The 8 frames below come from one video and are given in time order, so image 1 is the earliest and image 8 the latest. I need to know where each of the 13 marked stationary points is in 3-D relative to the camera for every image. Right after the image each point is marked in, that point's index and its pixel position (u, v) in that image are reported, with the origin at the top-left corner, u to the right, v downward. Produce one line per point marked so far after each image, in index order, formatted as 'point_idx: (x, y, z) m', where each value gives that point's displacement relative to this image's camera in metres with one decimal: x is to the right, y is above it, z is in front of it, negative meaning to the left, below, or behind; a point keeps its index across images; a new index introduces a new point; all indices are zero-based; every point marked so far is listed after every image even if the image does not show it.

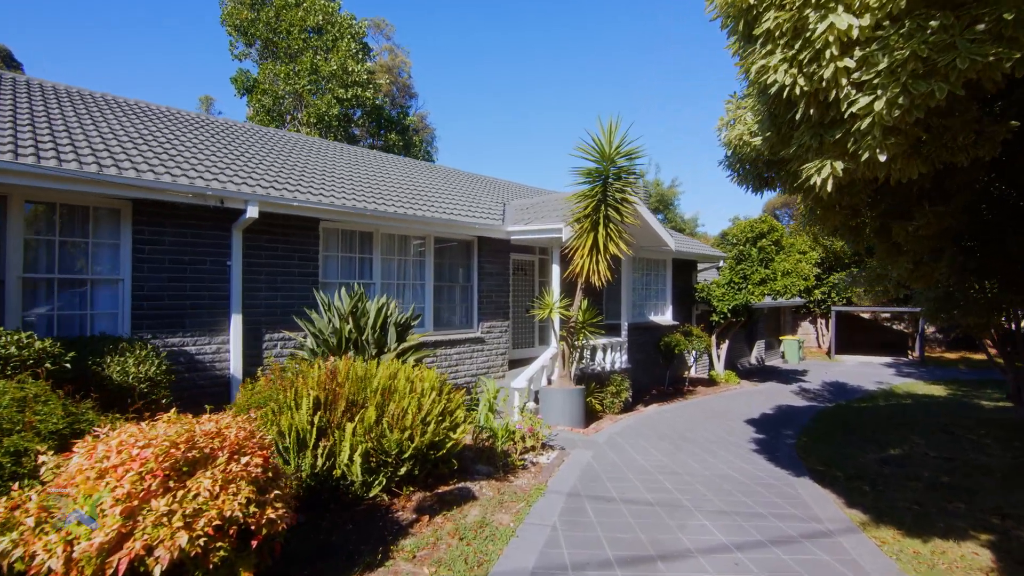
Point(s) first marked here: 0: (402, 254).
0: (-2.0, +0.6, +9.7) m
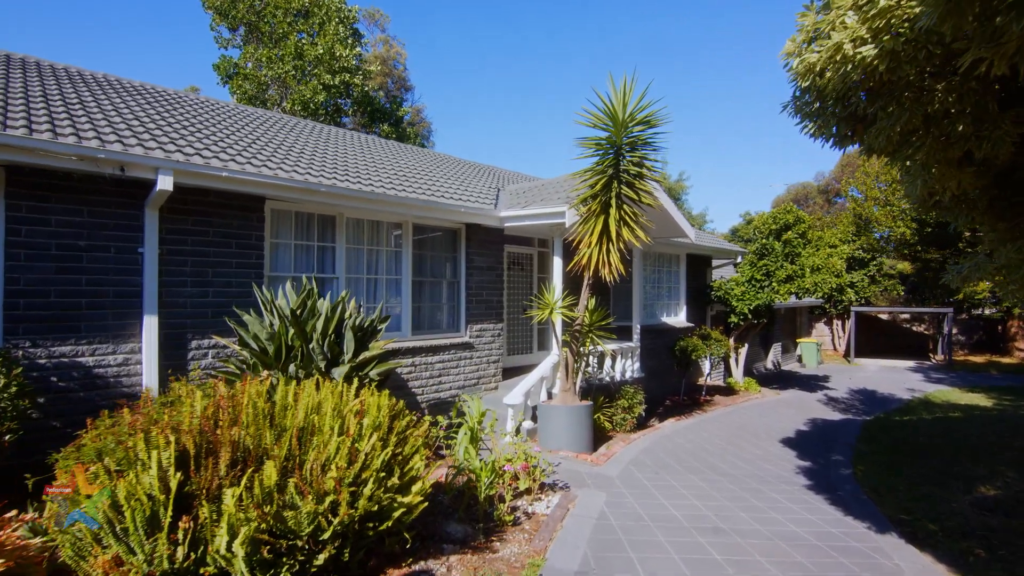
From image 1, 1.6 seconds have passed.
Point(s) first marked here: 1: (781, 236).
0: (-2.1, +0.7, +8.1) m
1: (+7.3, +1.4, +14.4) m
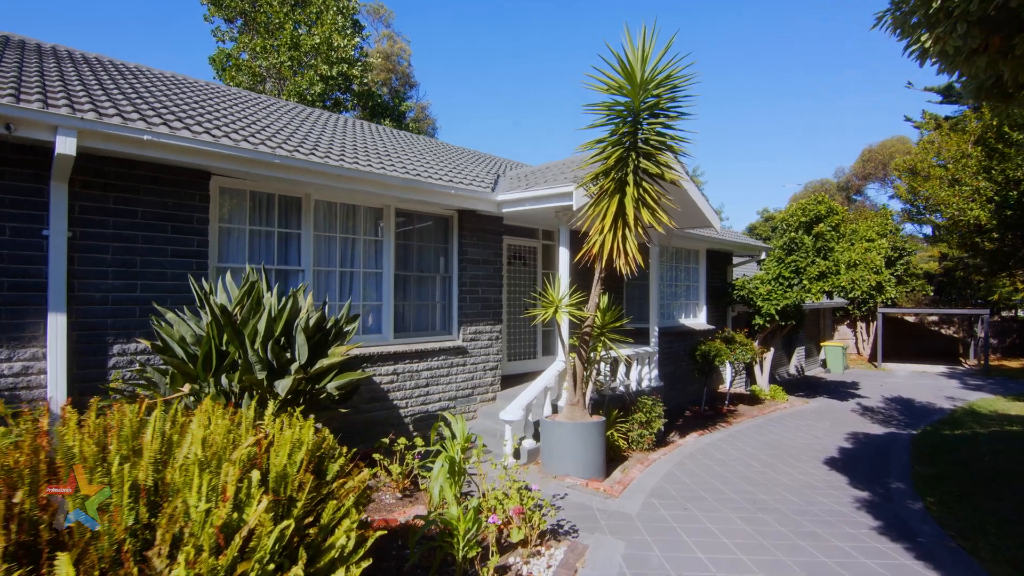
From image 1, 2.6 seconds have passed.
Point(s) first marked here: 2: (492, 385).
0: (-2.2, +0.8, +6.9) m
1: (+7.4, +1.5, +13.0) m
2: (-0.3, -1.5, +8.1) m
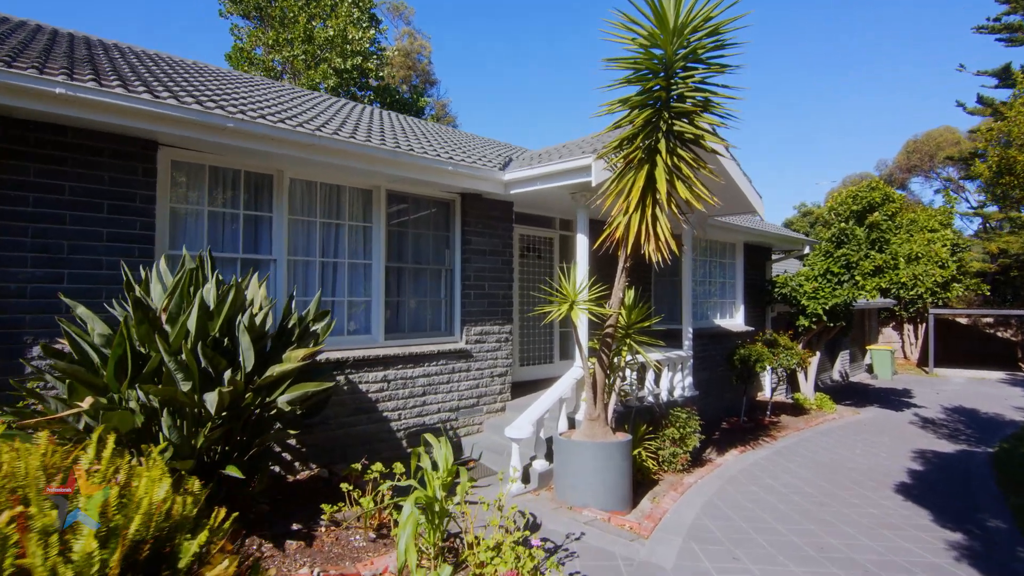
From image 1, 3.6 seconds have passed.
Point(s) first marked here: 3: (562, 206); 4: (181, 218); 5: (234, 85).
0: (-2.1, +0.8, +6.0) m
1: (+7.7, +1.5, +11.7) m
2: (-0.2, -1.4, +7.1) m
3: (+0.7, +1.1, +7.3) m
4: (-3.2, +0.7, +5.1) m
5: (-4.3, +3.1, +8.2) m
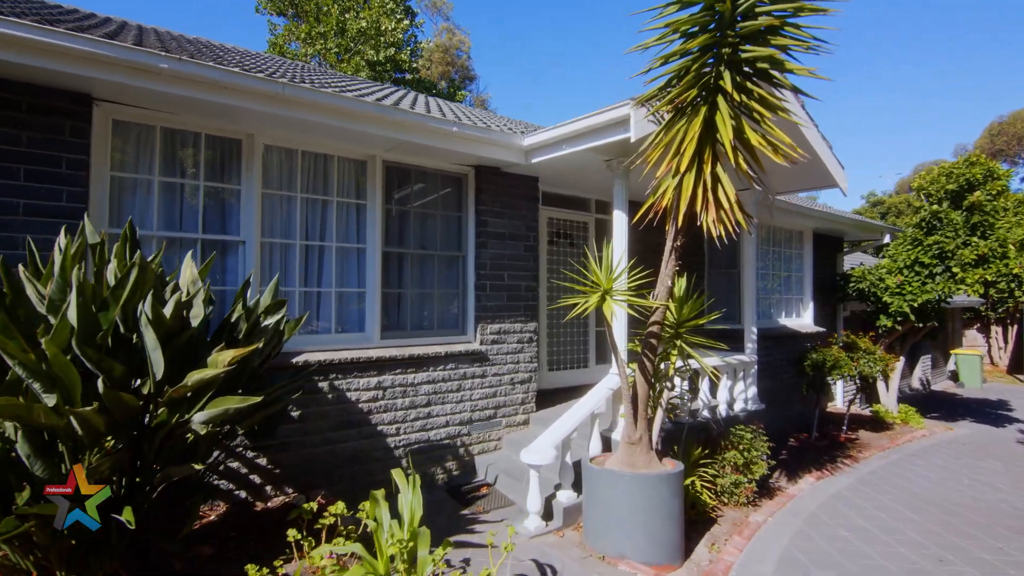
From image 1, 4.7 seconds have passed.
0: (-1.9, +0.9, +5.0) m
1: (+8.4, +1.6, +9.9) m
2: (+0.1, -1.3, +6.0) m
3: (+1.0, +1.3, +6.1) m
4: (-3.1, +0.8, +4.2) m
5: (-3.9, +3.2, +7.4) m
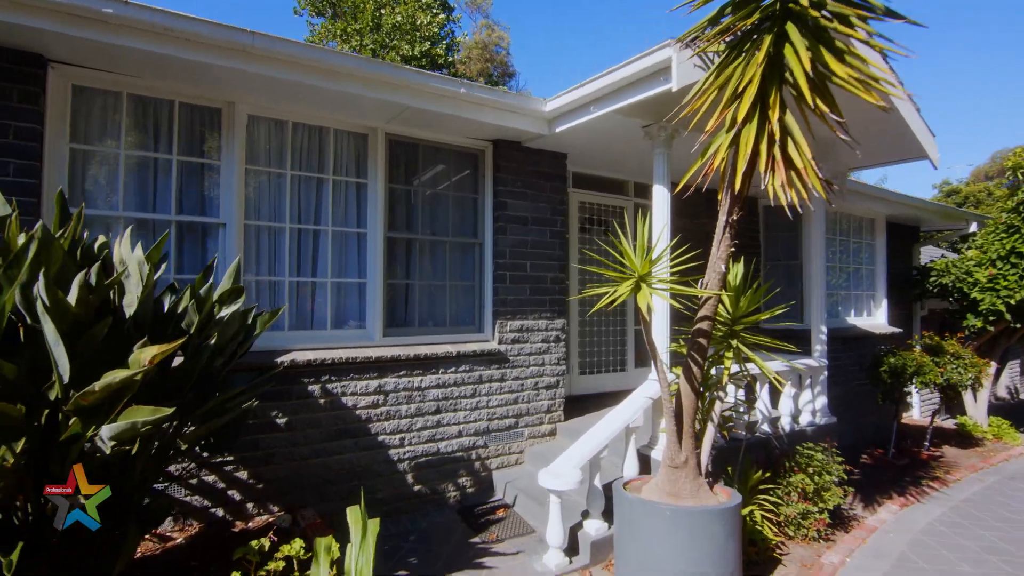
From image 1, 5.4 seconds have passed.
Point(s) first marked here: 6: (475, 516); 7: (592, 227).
0: (-1.7, +1.0, +4.4) m
1: (+8.9, +1.7, +8.4) m
2: (+0.4, -1.2, +5.2) m
3: (+1.2, +1.3, +5.3) m
4: (-2.9, +0.9, +3.7) m
5: (-3.5, +3.3, +6.9) m
6: (-0.3, -1.9, +4.4) m
7: (+0.9, +0.7, +6.2) m
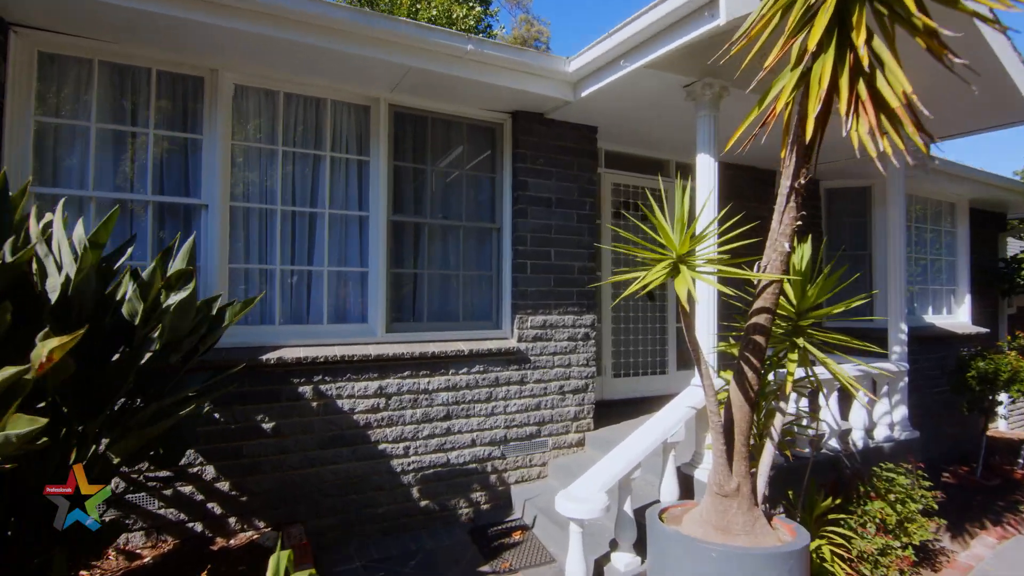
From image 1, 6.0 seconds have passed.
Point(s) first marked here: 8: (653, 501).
0: (-1.6, +1.1, +4.0) m
1: (+9.3, +1.8, +7.1) m
2: (+0.5, -1.1, +4.6) m
3: (+1.4, +1.4, +4.6) m
4: (-2.9, +0.9, +3.4) m
5: (-3.2, +3.3, +6.6) m
6: (-0.2, -1.8, +3.8) m
7: (+1.2, +0.8, +5.5) m
8: (+0.9, -1.4, +3.5) m
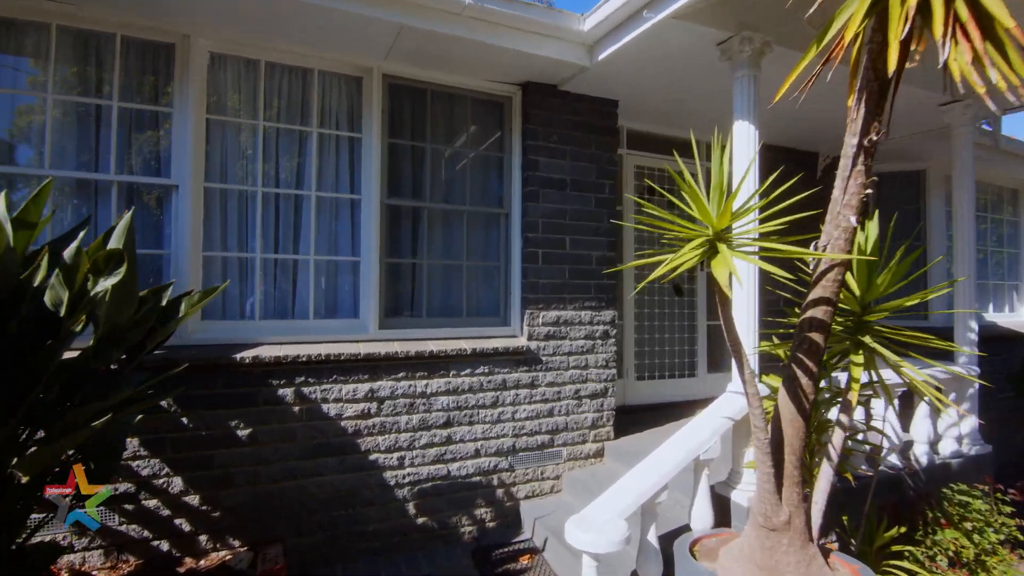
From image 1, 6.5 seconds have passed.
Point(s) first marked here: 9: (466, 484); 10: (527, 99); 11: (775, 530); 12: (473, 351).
0: (-1.5, +1.2, +3.6) m
1: (+9.5, +1.9, +6.3) m
2: (+0.6, -1.1, +4.1) m
3: (+1.5, +1.5, +4.1) m
4: (-2.8, +1.0, +3.0) m
5: (-3.0, +3.4, +6.3) m
6: (-0.1, -1.8, +3.4) m
7: (+1.3, +0.9, +5.0) m
8: (+1.0, -1.3, +3.0) m
9: (-0.3, -1.4, +3.7) m
10: (+0.1, +1.4, +4.0) m
11: (+1.1, -1.0, +2.3) m
12: (-0.3, -0.4, +3.7) m
